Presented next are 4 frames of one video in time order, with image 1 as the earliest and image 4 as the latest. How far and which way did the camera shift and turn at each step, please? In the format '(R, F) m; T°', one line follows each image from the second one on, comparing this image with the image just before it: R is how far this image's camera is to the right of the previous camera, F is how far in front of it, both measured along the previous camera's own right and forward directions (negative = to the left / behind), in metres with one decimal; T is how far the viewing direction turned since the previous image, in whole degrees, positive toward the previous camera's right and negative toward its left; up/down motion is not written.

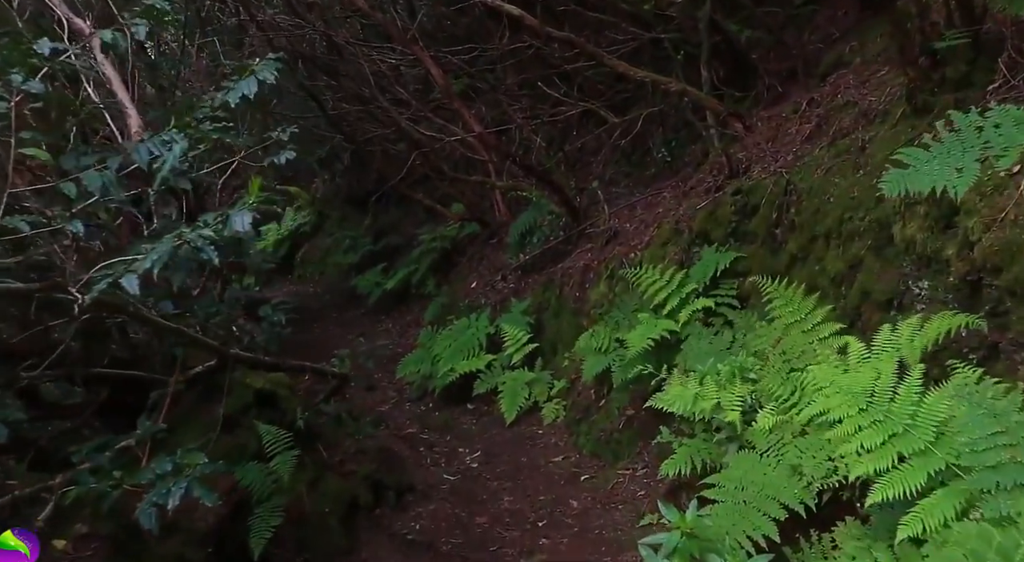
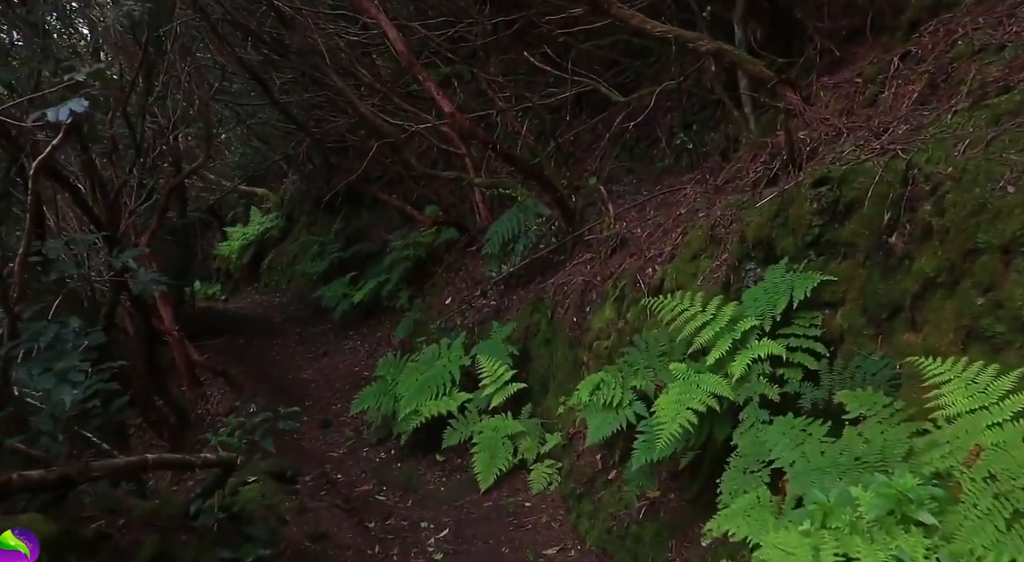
(+0.1, +2.0) m; +1°
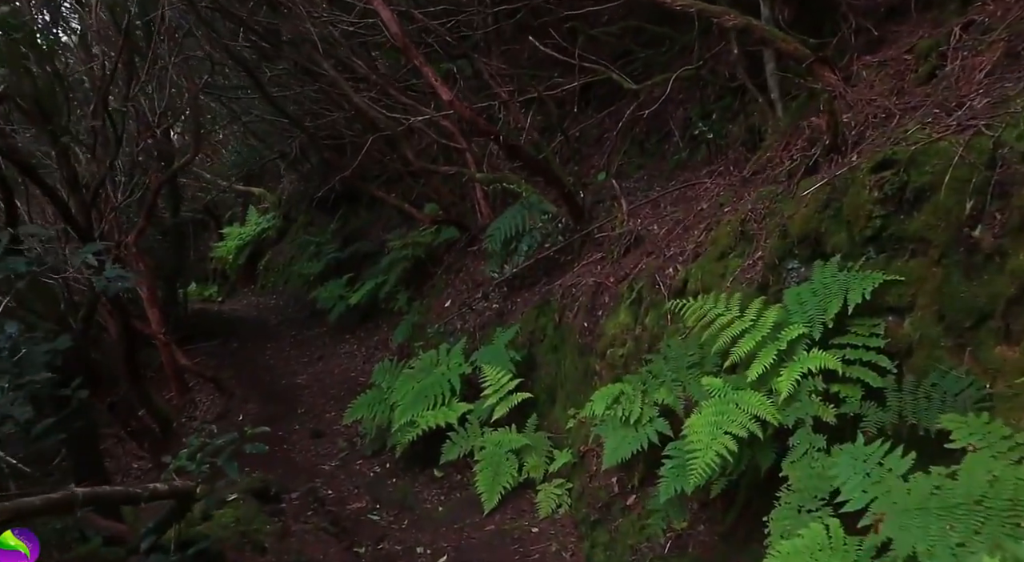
(0.0, +0.6) m; 0°
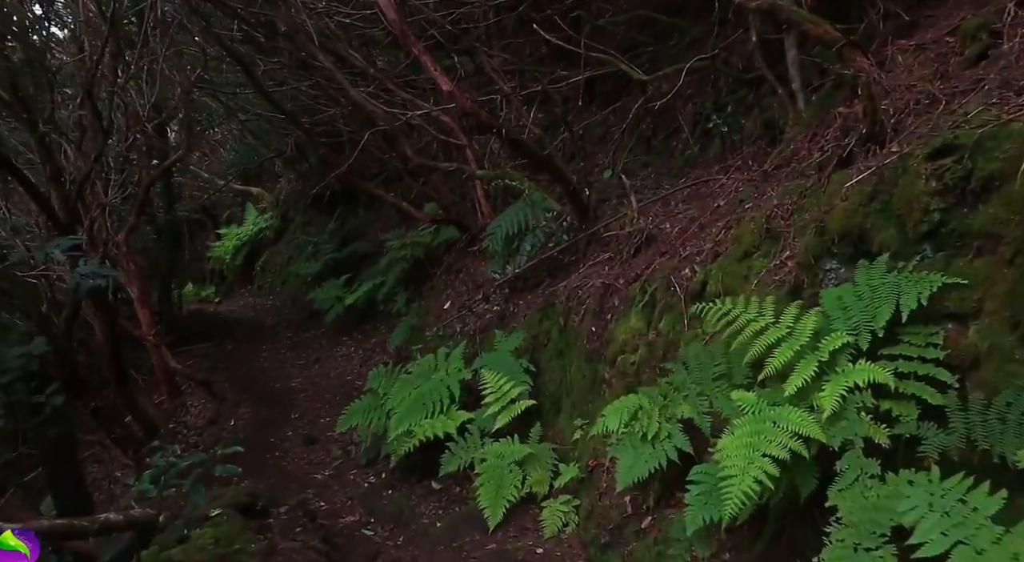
(0.0, +0.4) m; 0°
